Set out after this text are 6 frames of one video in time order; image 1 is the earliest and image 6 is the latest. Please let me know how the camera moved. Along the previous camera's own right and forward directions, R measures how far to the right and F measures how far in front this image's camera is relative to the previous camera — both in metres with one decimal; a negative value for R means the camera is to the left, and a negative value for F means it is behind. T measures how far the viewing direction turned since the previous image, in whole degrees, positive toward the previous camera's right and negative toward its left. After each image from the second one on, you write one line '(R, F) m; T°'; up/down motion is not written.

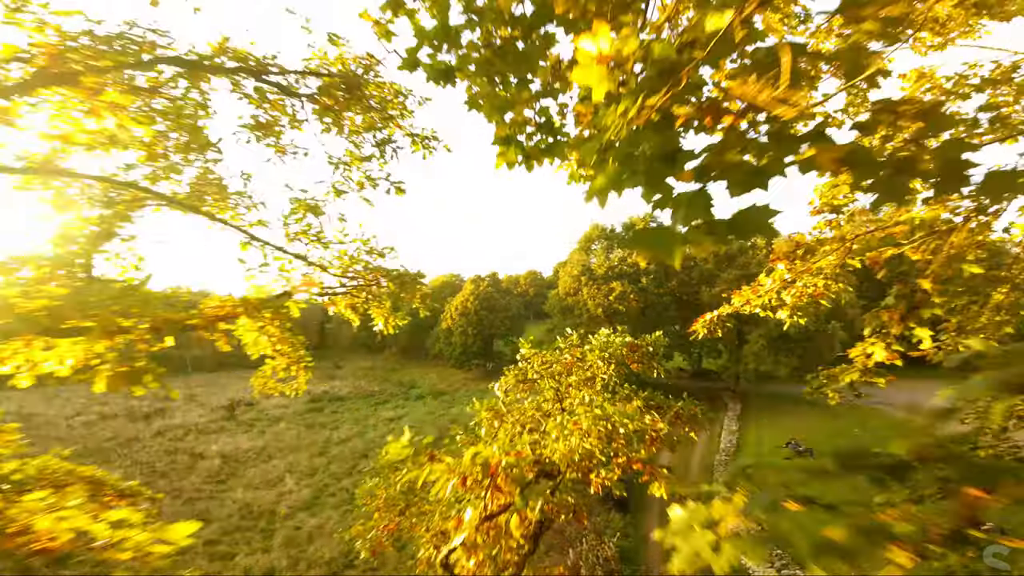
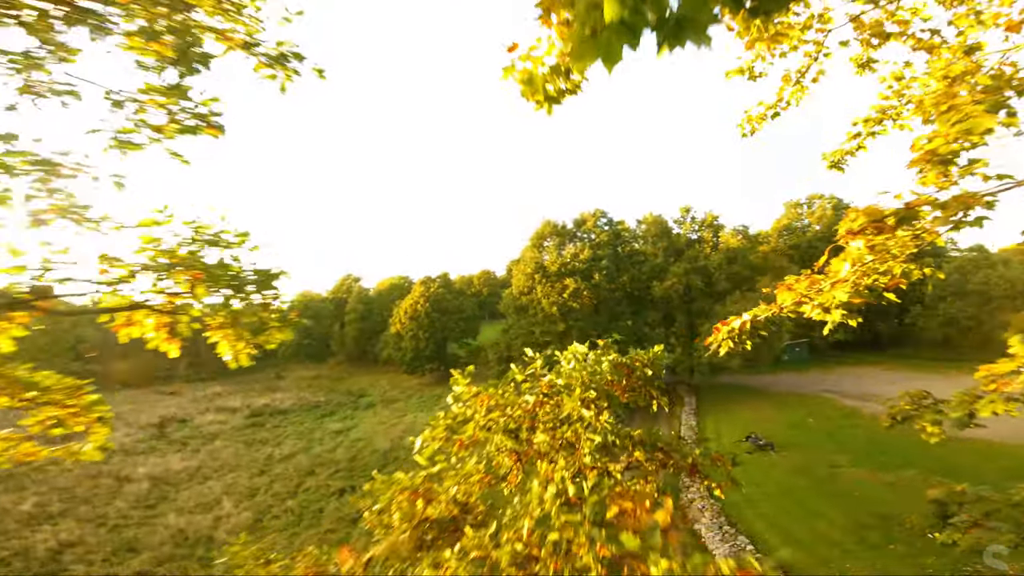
(+0.1, +1.5) m; +5°
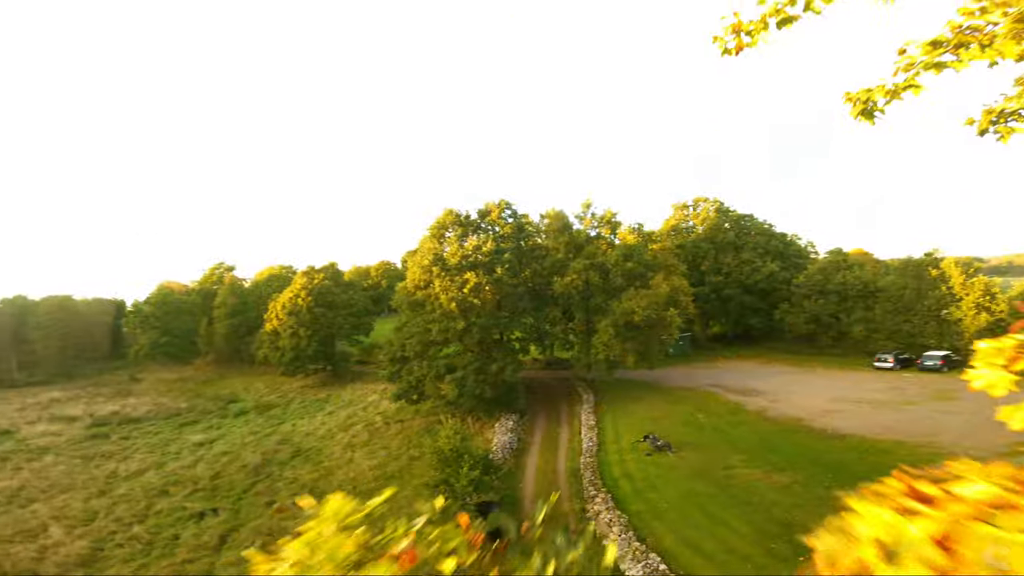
(+0.3, +2.2) m; +11°
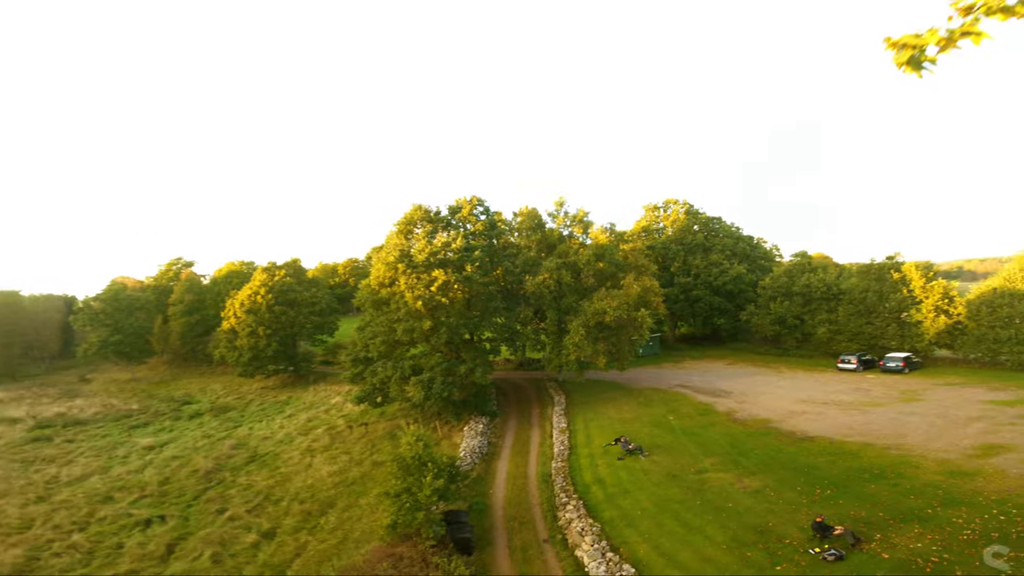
(+0.1, +0.8) m; +3°
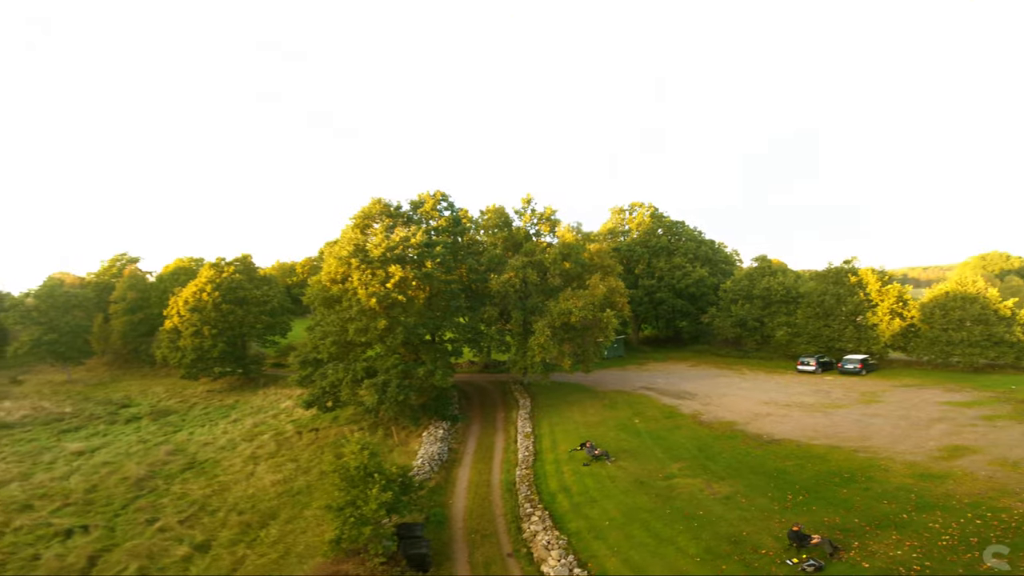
(+0.1, +1.1) m; +4°
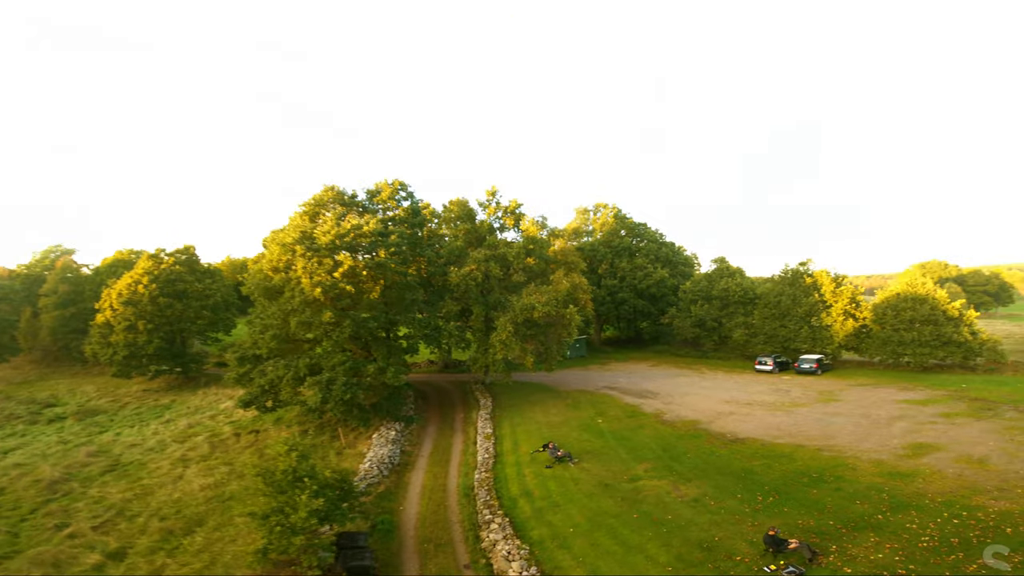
(+0.1, +1.3) m; +4°
